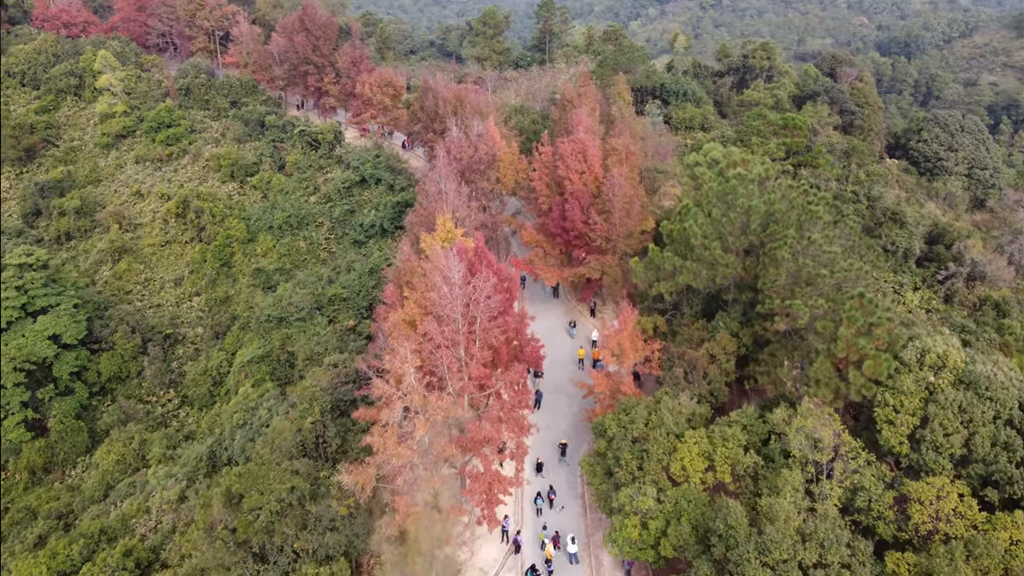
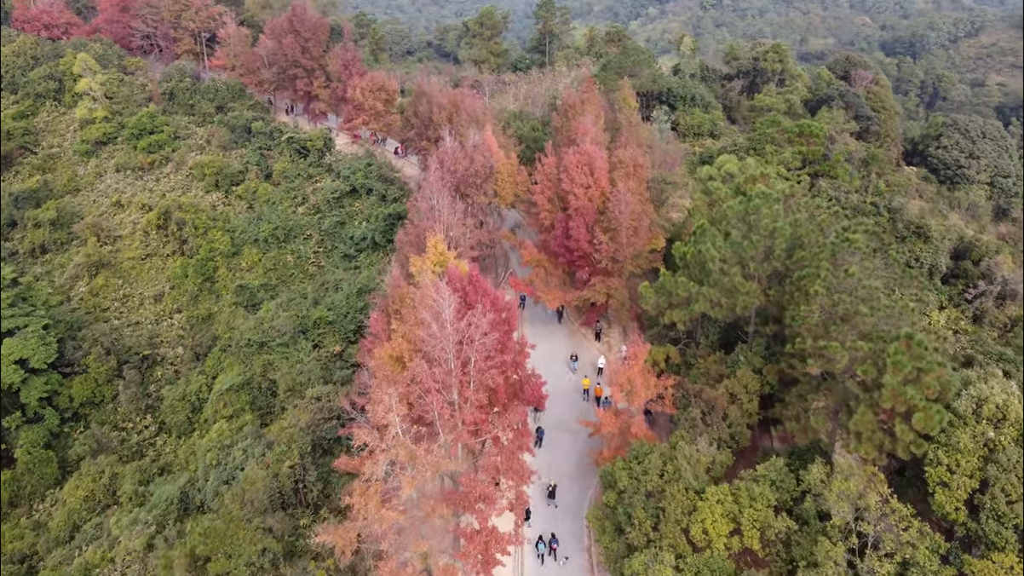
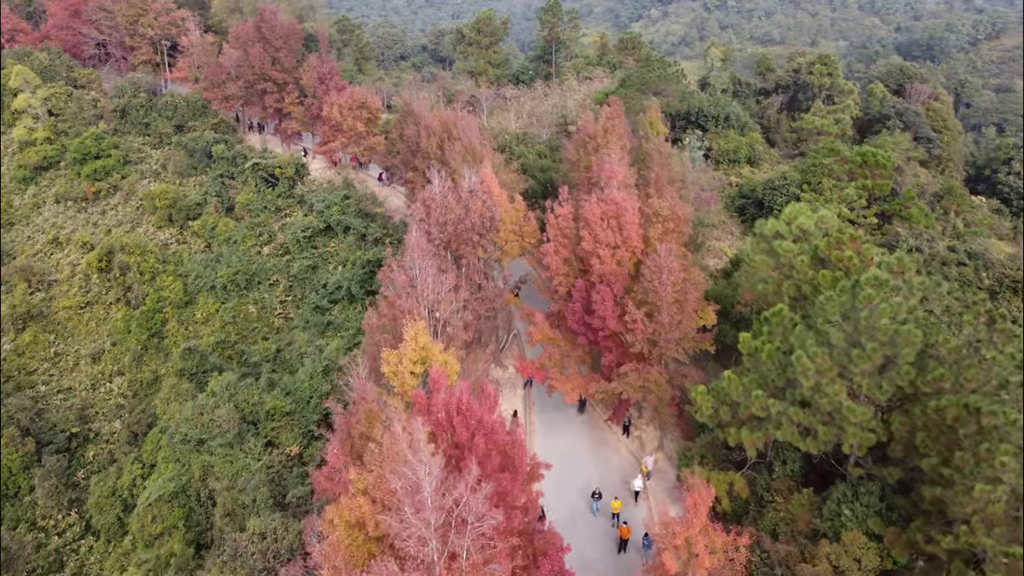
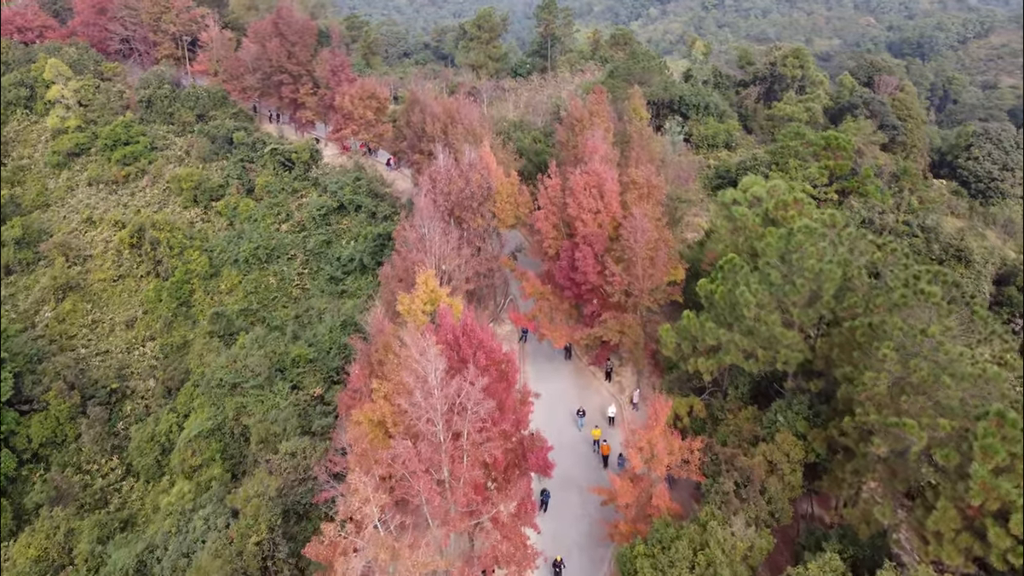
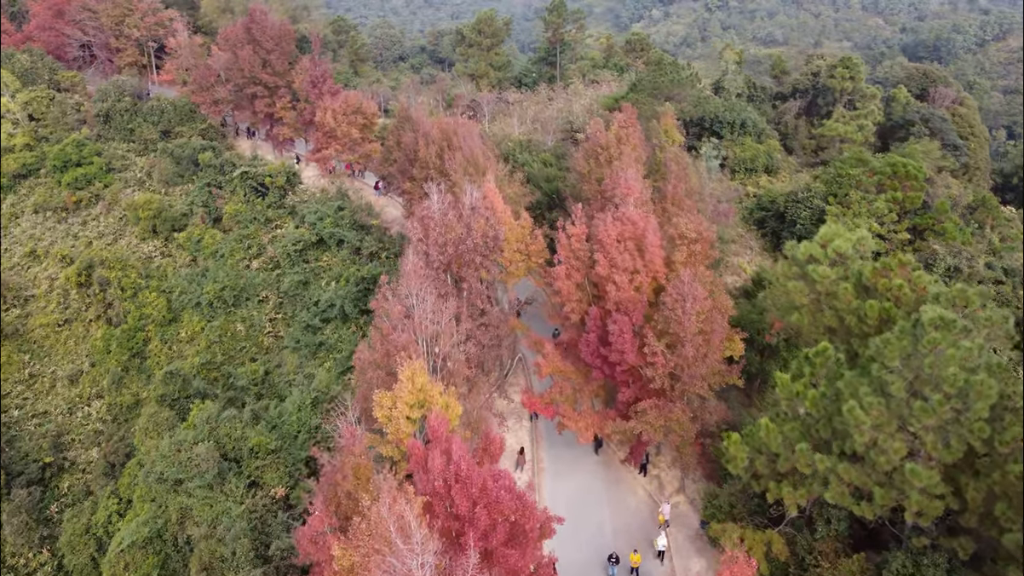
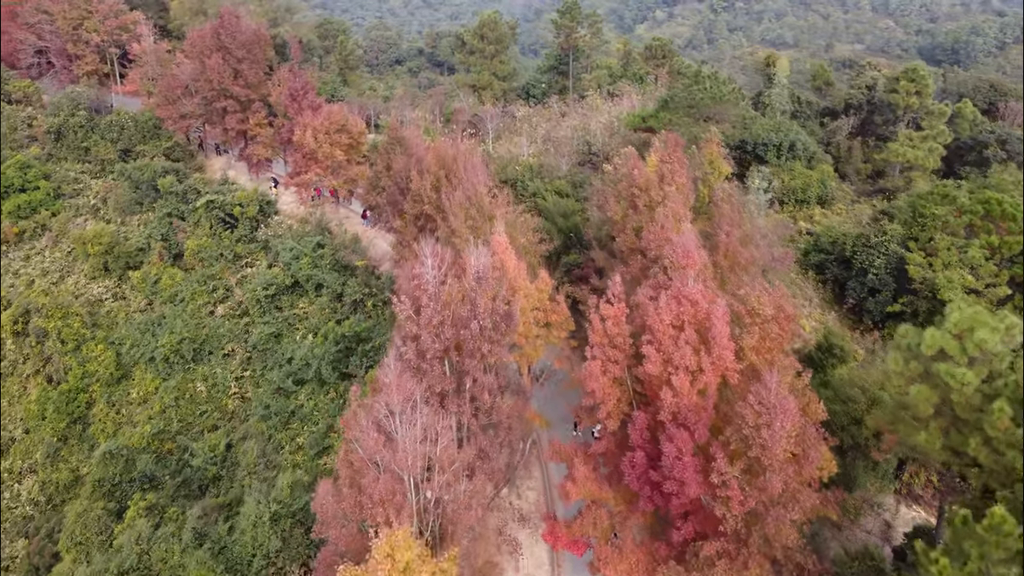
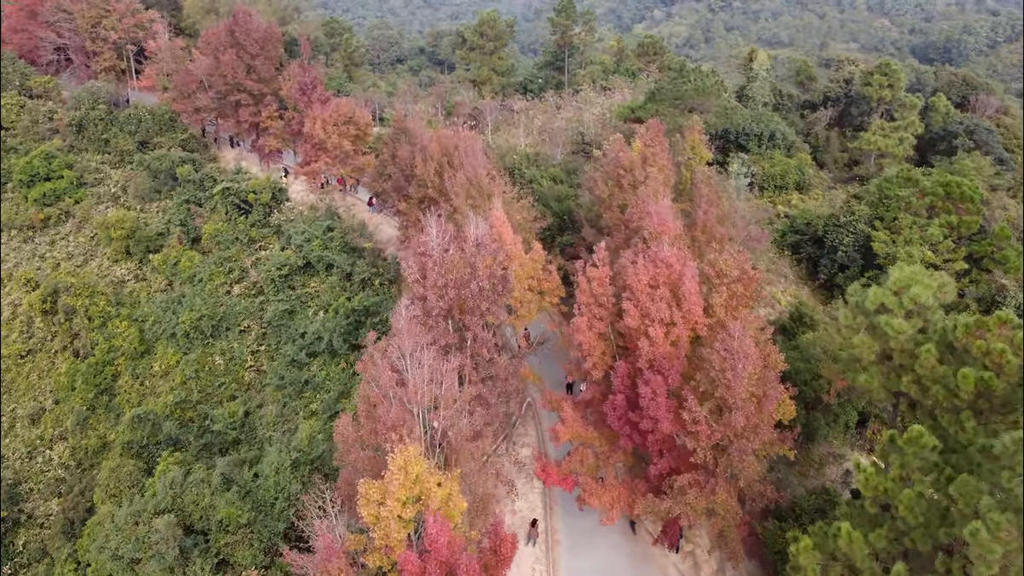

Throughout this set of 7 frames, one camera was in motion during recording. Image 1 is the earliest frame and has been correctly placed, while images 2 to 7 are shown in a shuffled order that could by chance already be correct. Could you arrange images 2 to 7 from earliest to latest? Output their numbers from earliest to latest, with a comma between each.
2, 4, 3, 5, 7, 6
